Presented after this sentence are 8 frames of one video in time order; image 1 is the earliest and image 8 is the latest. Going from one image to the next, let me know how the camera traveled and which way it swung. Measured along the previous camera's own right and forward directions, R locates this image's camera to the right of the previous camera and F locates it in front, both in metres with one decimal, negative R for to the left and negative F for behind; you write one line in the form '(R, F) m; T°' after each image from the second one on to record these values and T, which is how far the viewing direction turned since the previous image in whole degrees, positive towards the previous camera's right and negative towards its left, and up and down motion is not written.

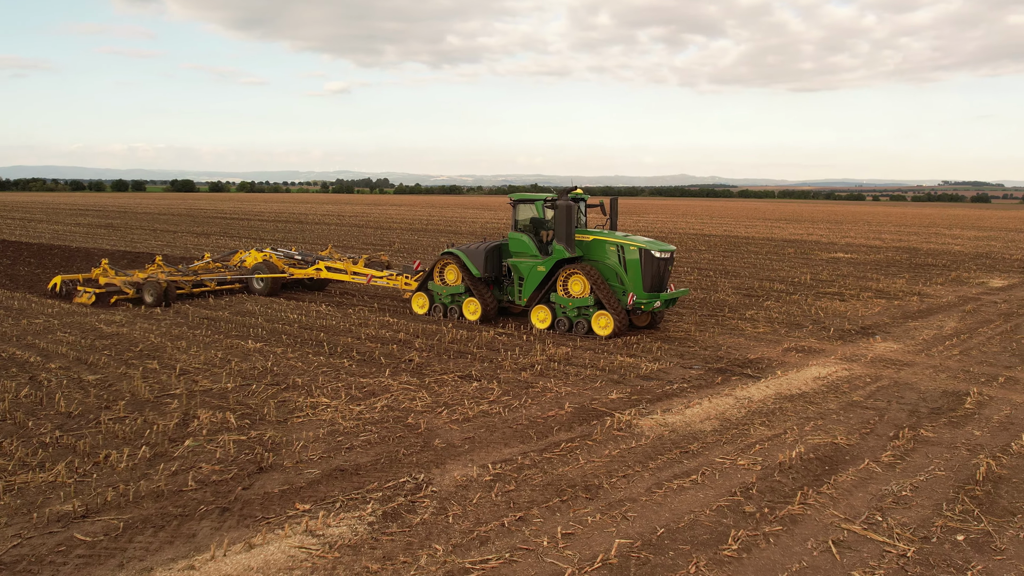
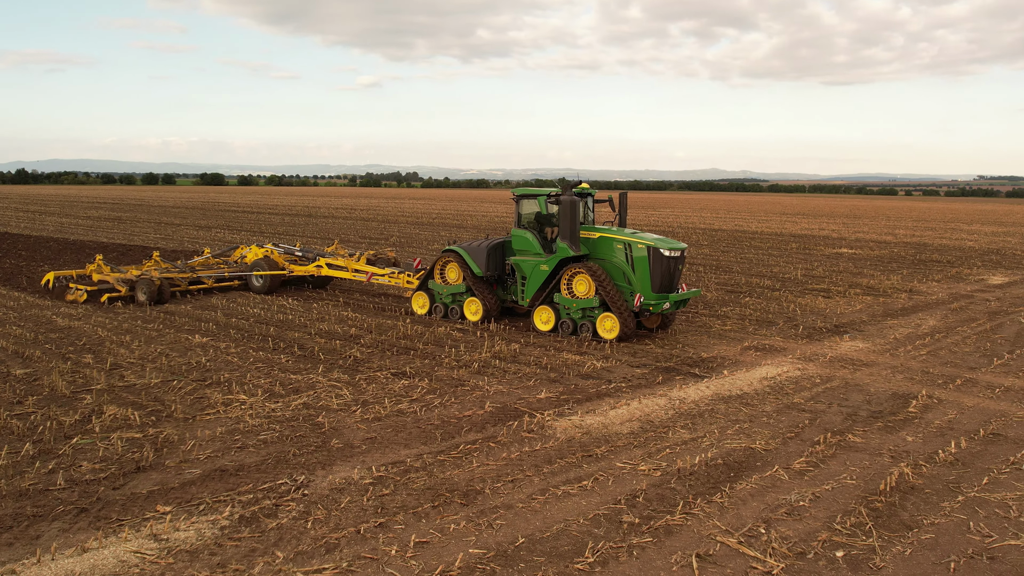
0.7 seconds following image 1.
(+0.9, +0.3) m; -2°
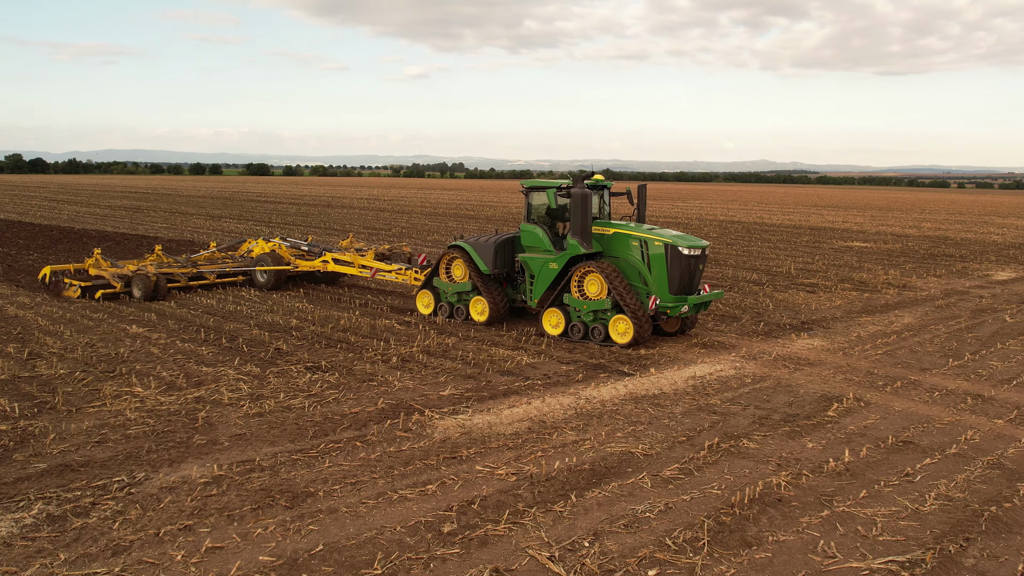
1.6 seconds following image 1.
(+1.2, +0.4) m; -3°
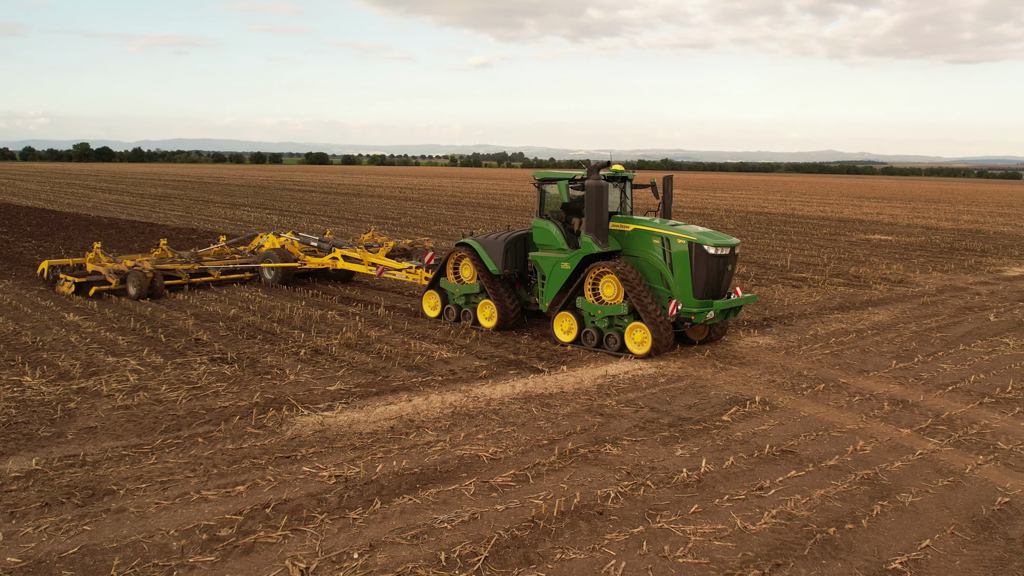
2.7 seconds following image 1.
(+1.4, +0.4) m; -4°
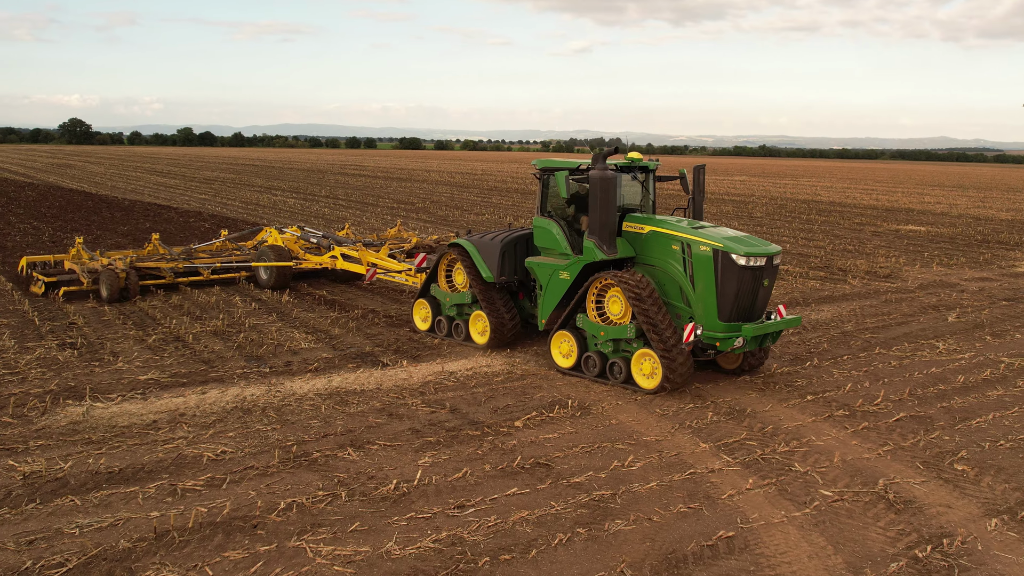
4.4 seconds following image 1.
(+2.2, +0.6) m; -7°
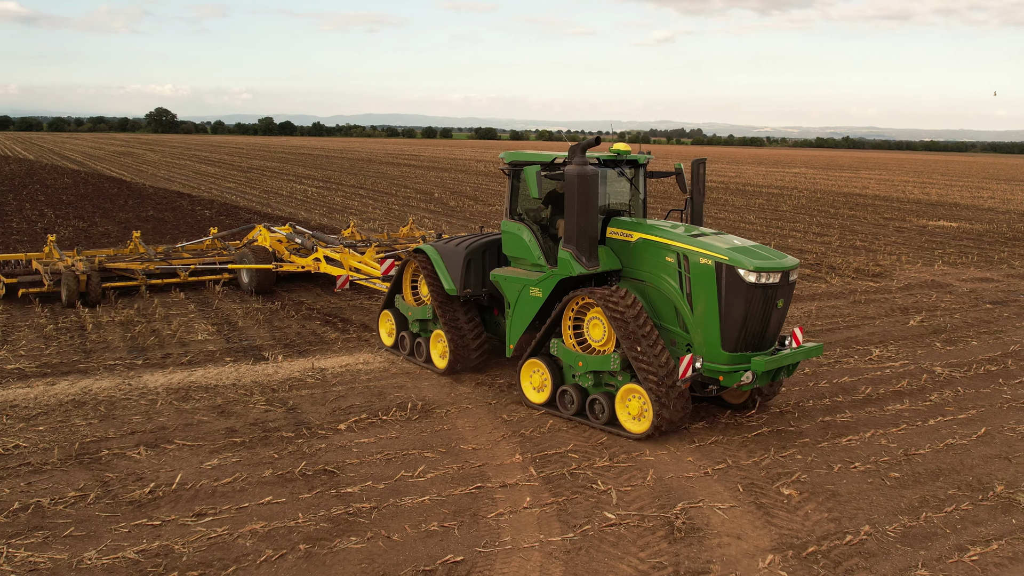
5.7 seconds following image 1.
(+1.6, +0.4) m; -5°
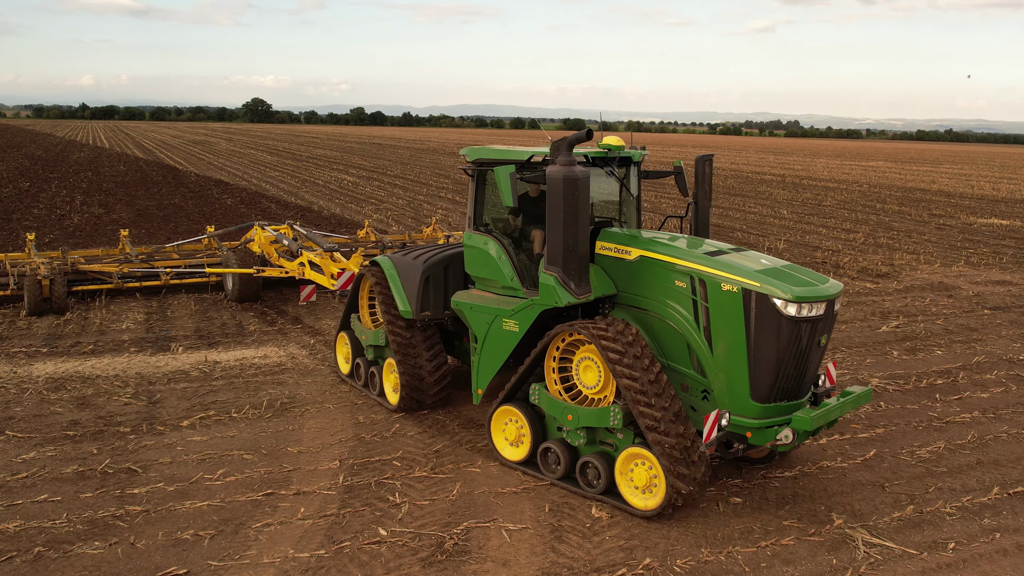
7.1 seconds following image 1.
(+1.5, +0.4) m; -6°
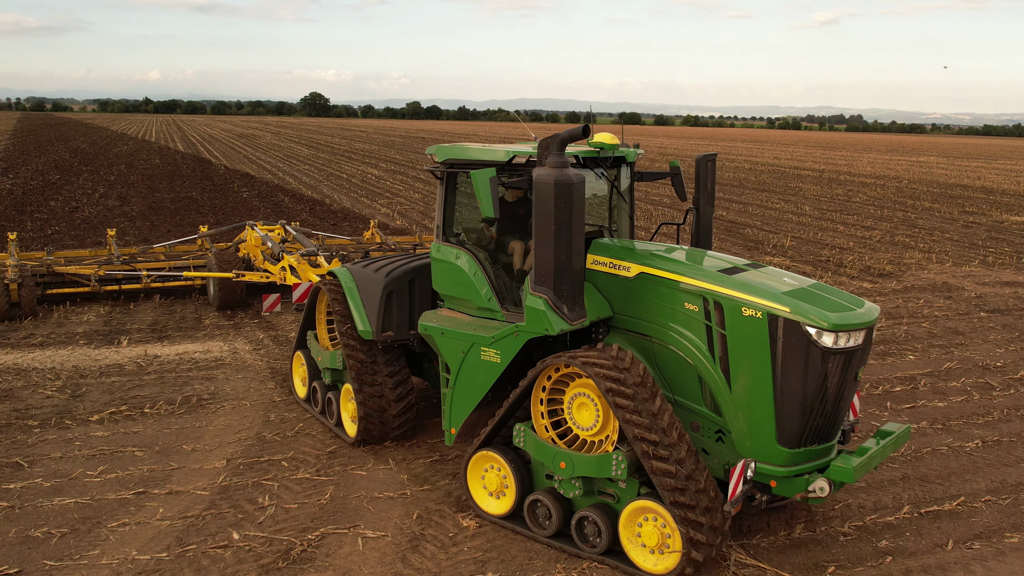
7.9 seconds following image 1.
(+0.9, +0.2) m; -4°
